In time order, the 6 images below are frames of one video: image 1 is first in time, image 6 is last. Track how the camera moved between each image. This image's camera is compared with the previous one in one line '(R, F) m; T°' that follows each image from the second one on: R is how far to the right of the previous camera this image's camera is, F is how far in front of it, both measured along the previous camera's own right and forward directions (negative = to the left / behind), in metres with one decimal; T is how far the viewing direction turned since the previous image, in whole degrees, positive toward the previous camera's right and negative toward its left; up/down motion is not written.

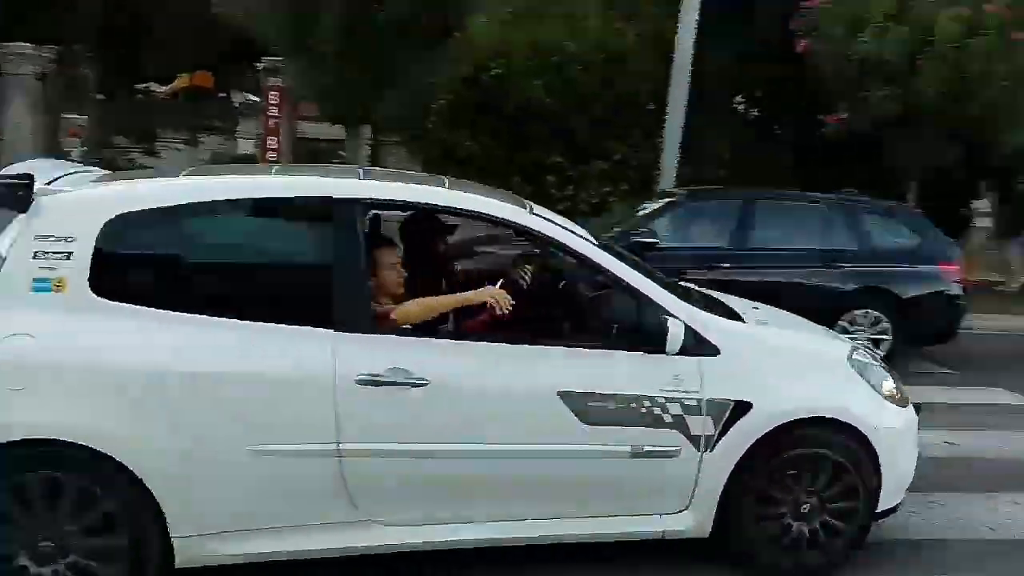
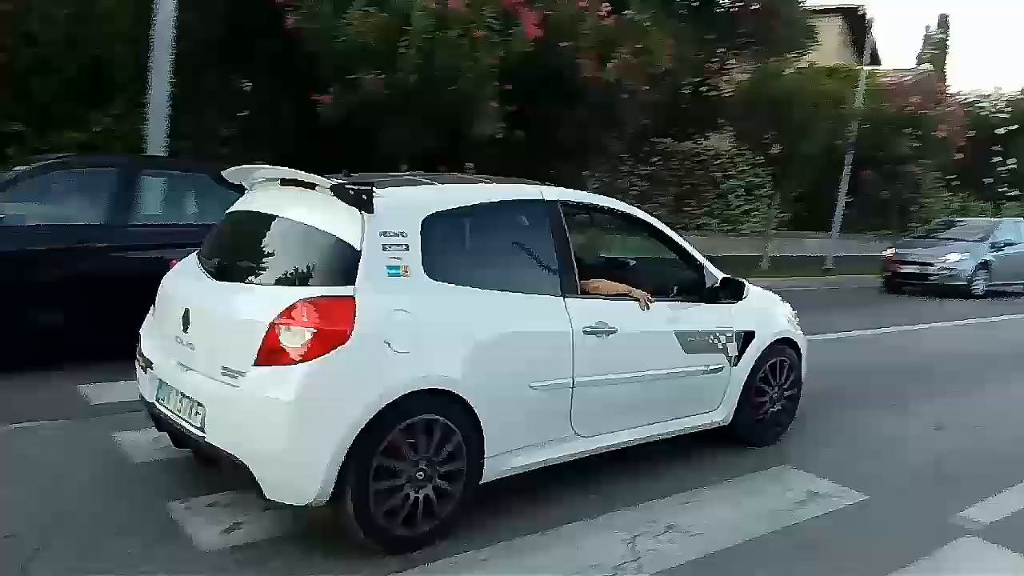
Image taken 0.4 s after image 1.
(-1.8, -0.3) m; +31°
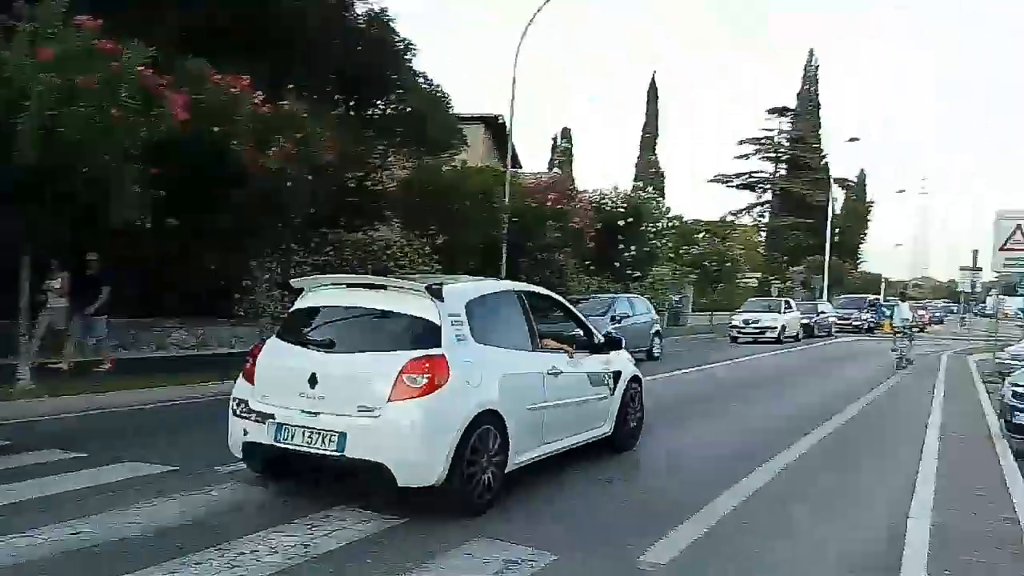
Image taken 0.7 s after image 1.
(-1.3, -0.9) m; +21°
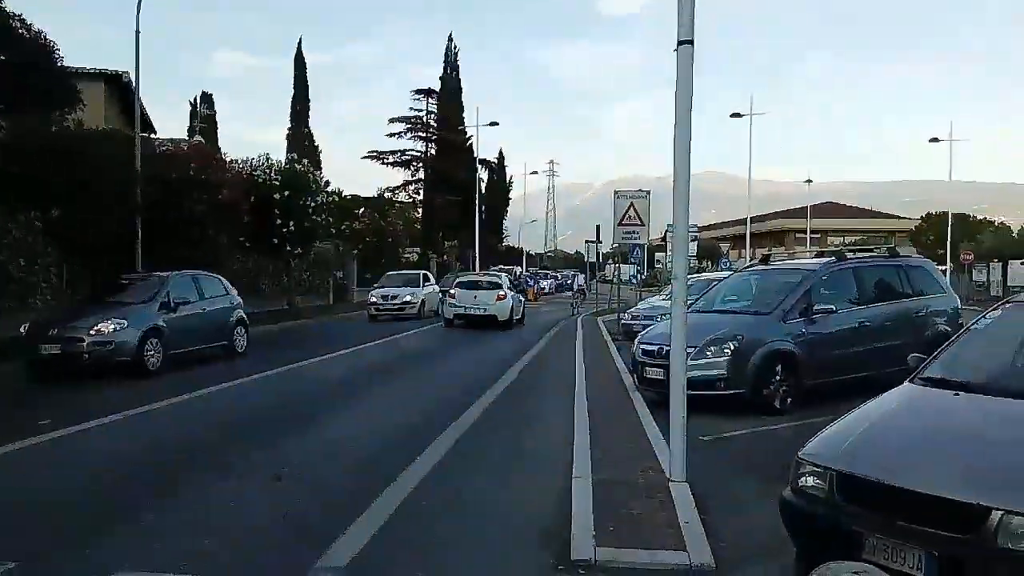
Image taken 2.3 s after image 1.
(+0.4, +4.5) m; +21°
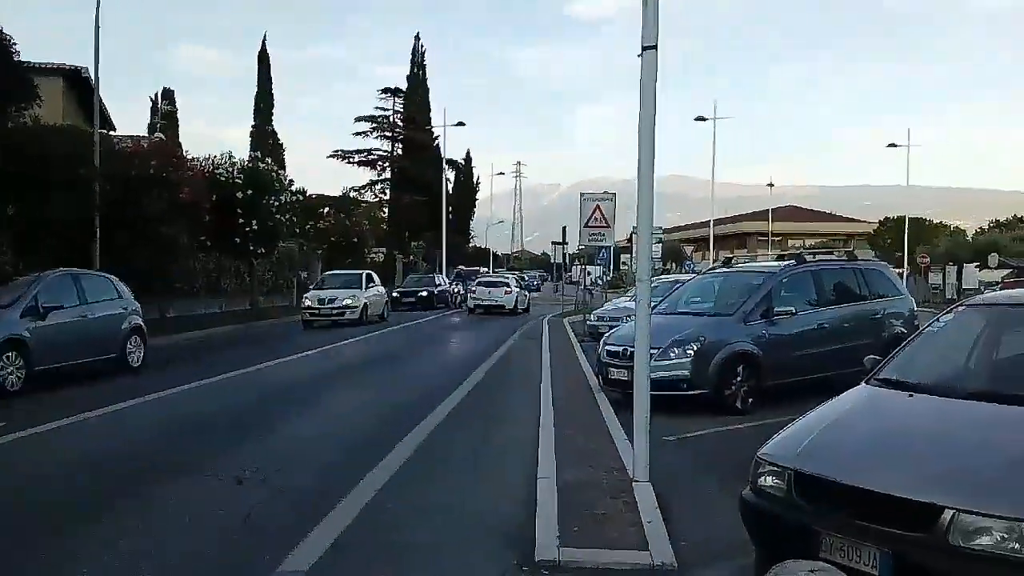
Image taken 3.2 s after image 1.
(+0.2, -0.1) m; +2°
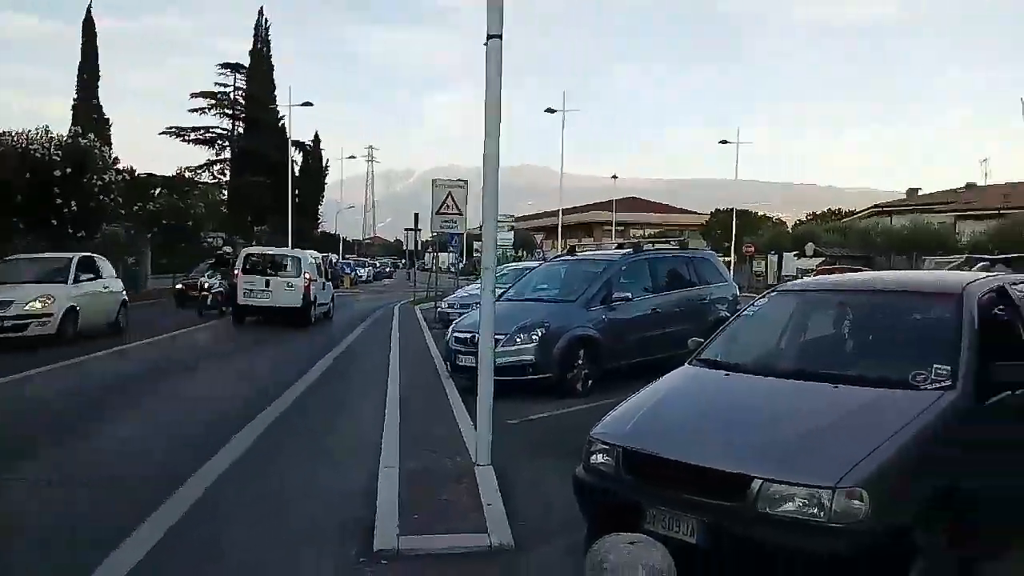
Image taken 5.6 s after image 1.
(+0.8, -0.6) m; +9°
